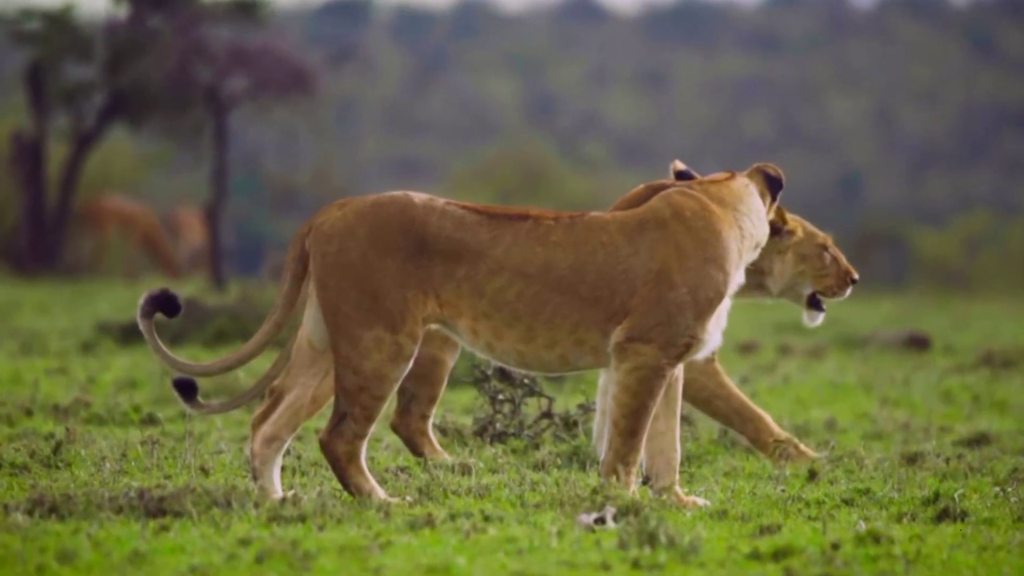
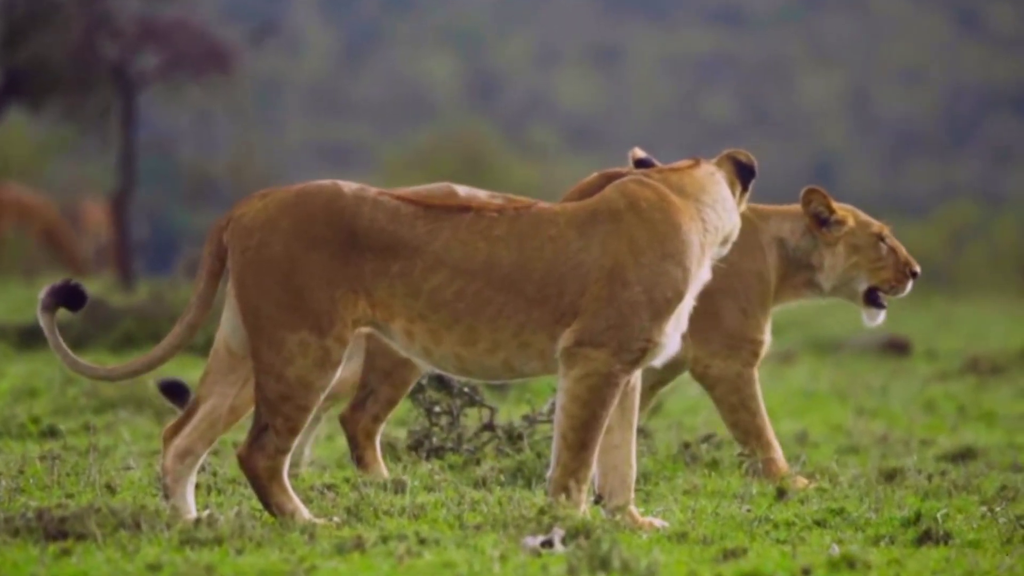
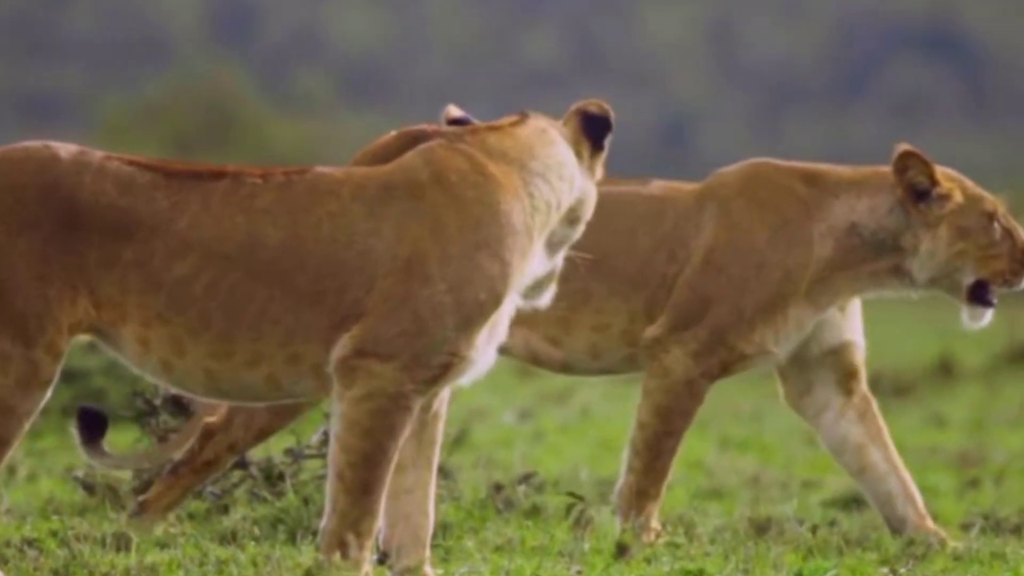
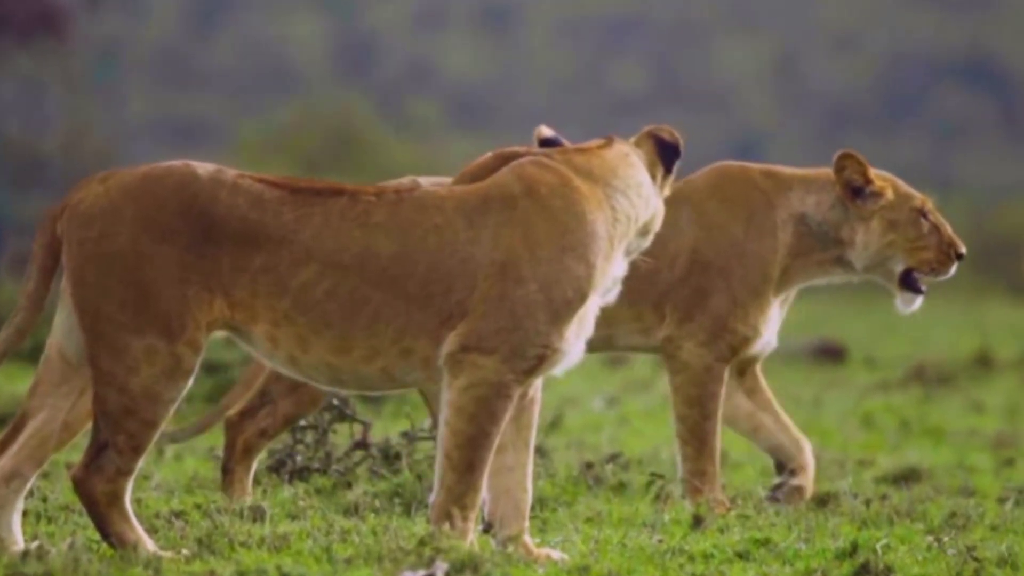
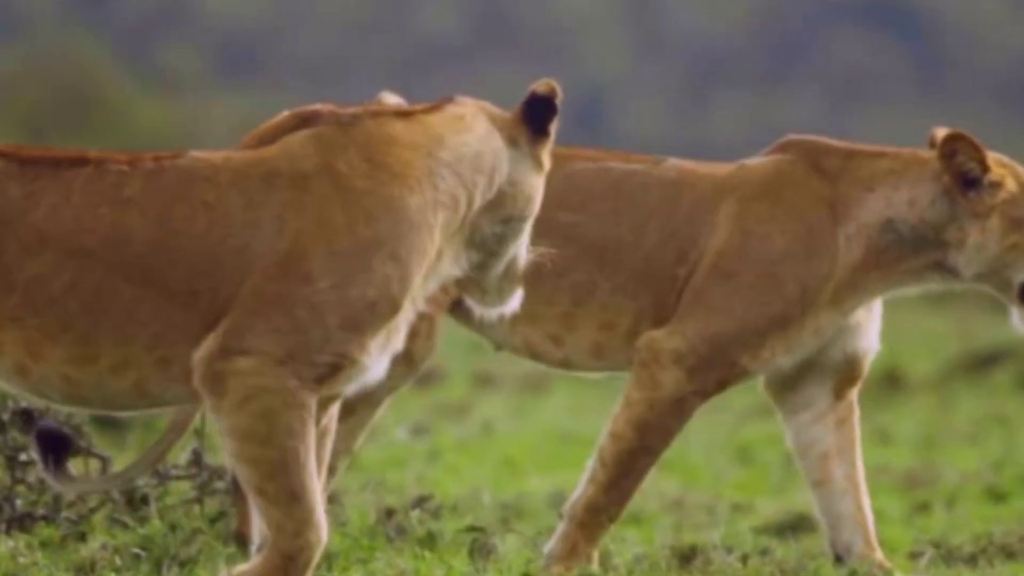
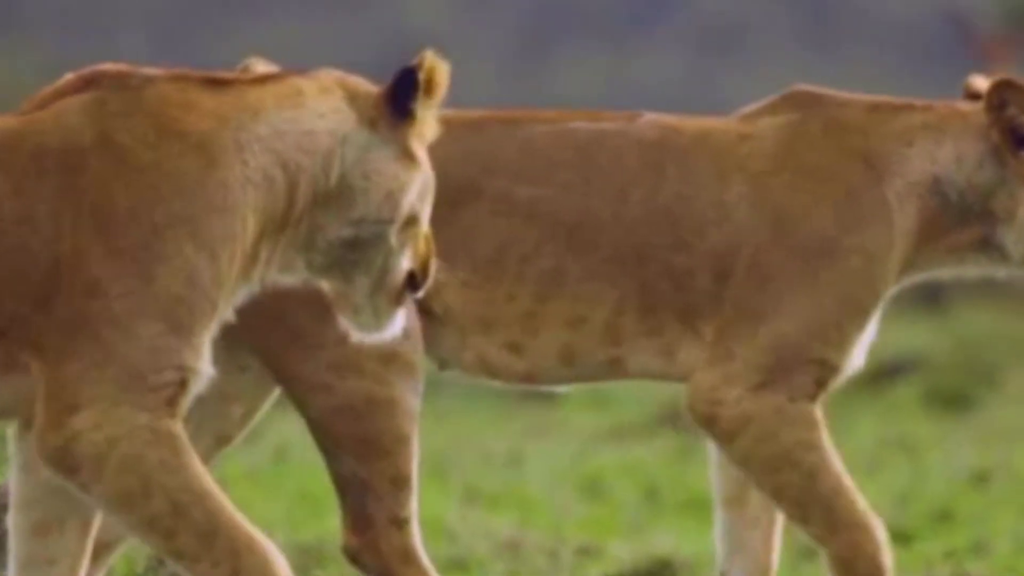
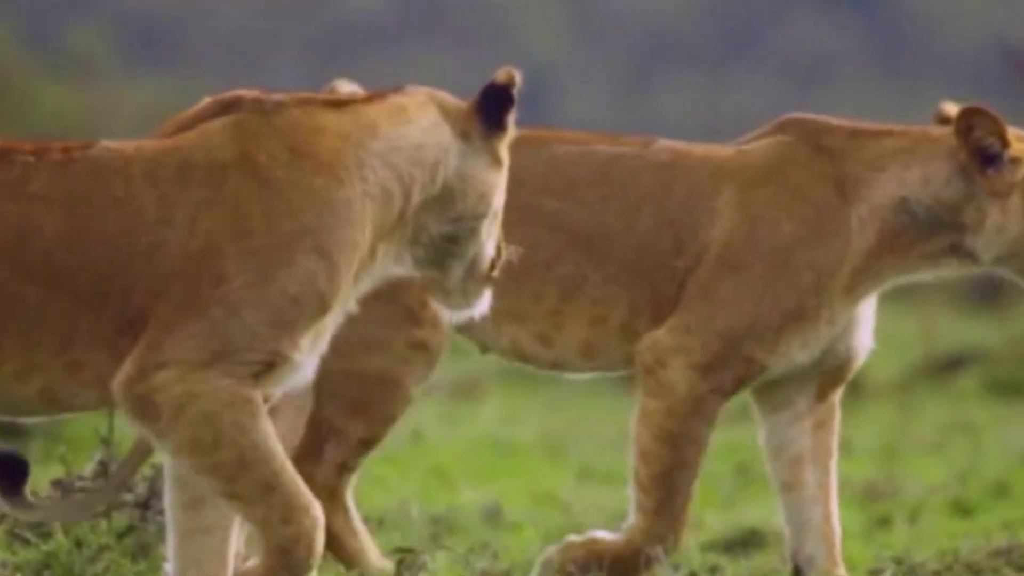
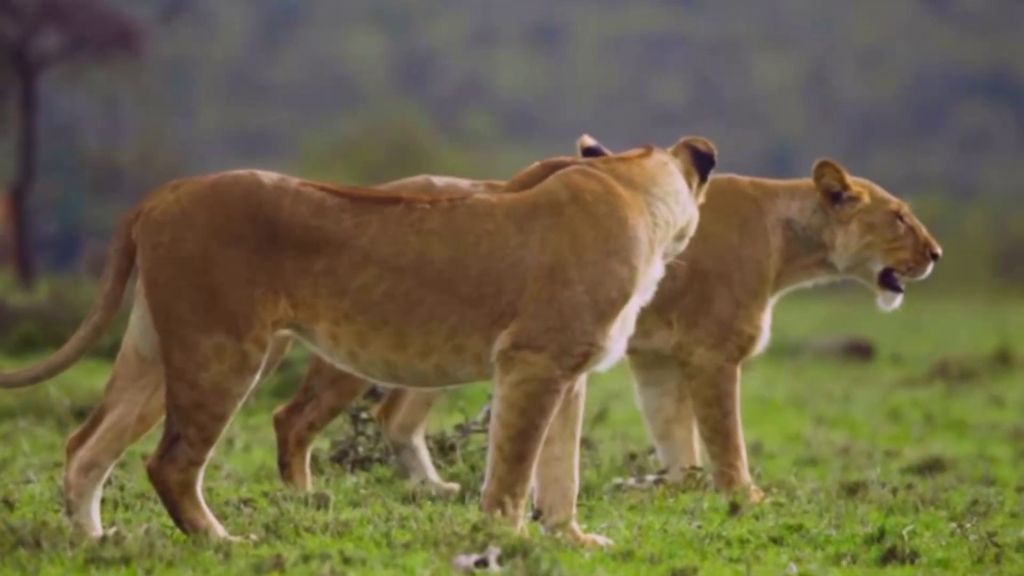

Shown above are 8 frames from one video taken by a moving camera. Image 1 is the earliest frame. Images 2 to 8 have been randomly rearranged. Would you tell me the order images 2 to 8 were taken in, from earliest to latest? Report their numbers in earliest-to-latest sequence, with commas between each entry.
2, 8, 4, 3, 5, 7, 6
